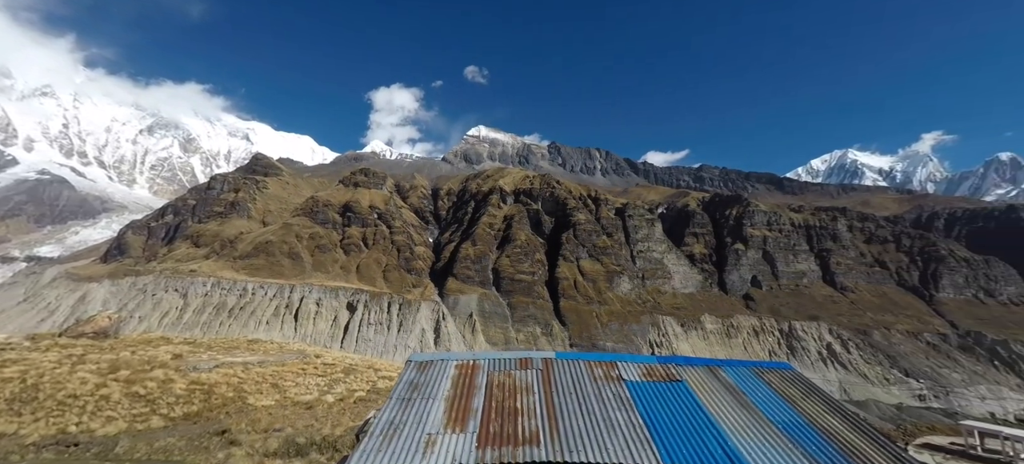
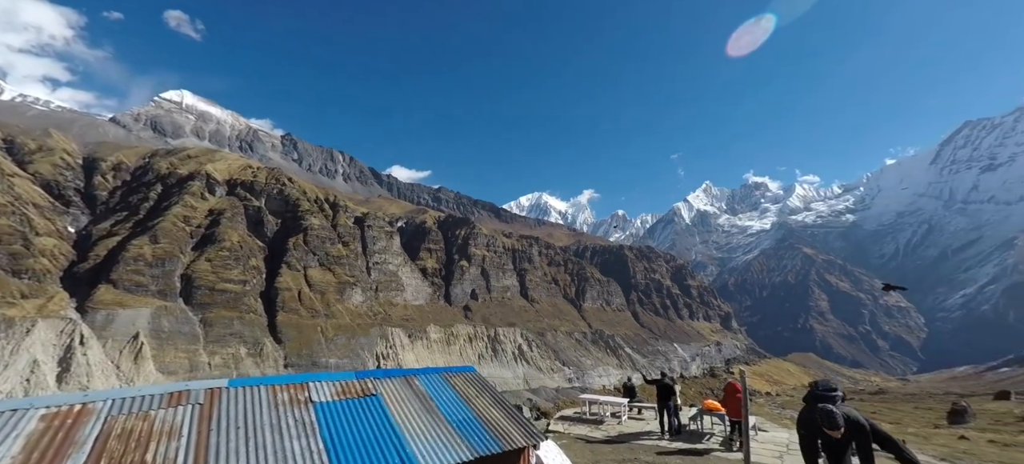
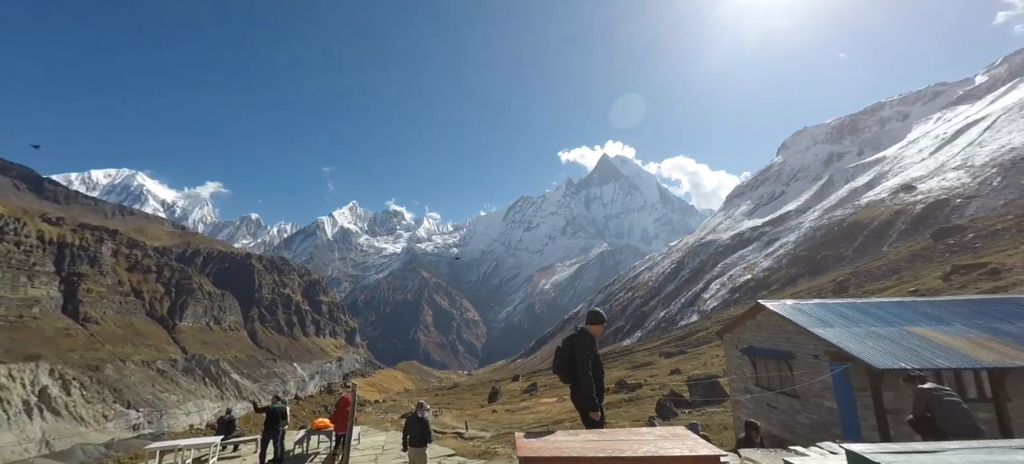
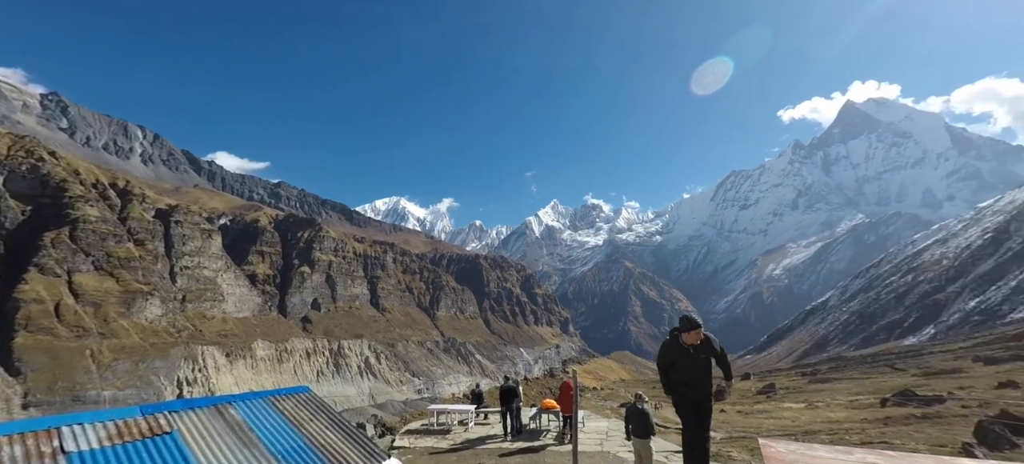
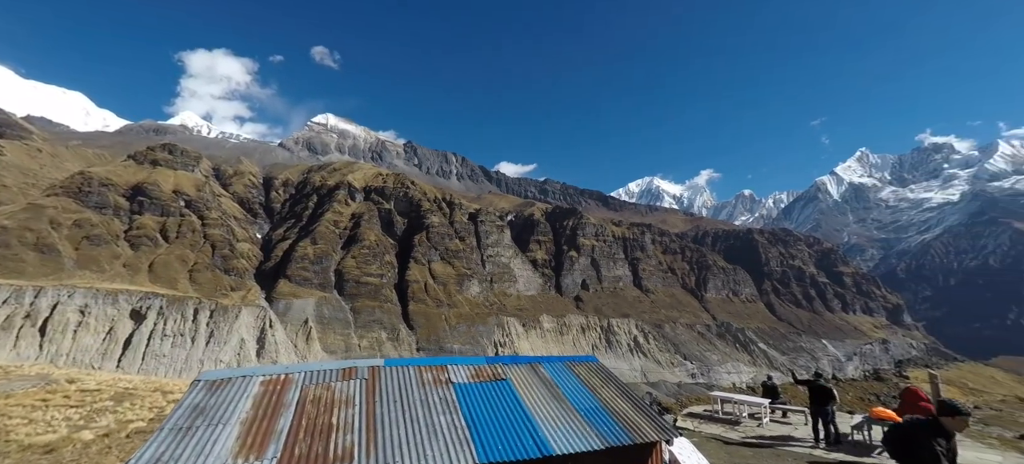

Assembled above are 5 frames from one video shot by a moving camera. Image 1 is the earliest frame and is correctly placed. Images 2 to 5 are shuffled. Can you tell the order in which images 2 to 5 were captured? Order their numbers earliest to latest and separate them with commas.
5, 2, 4, 3
